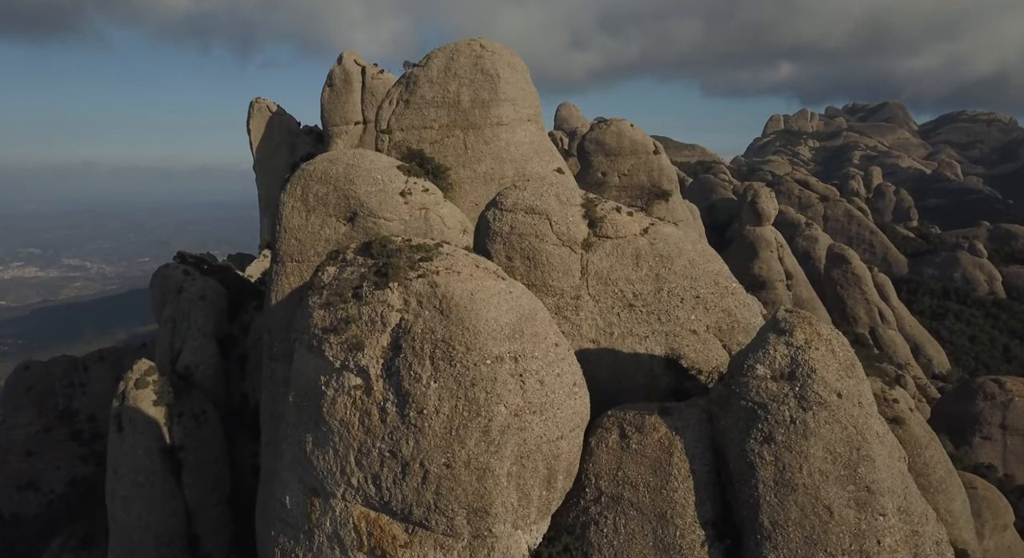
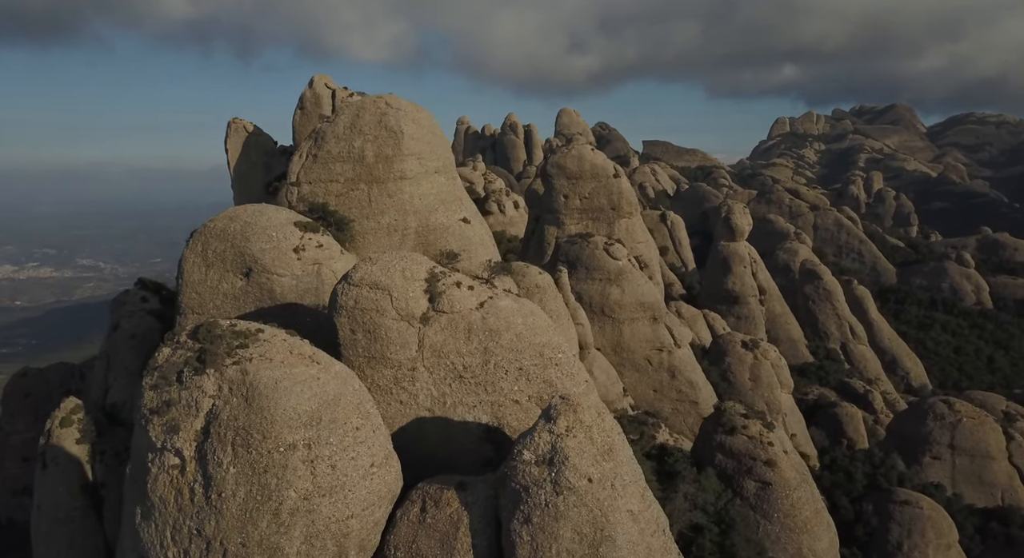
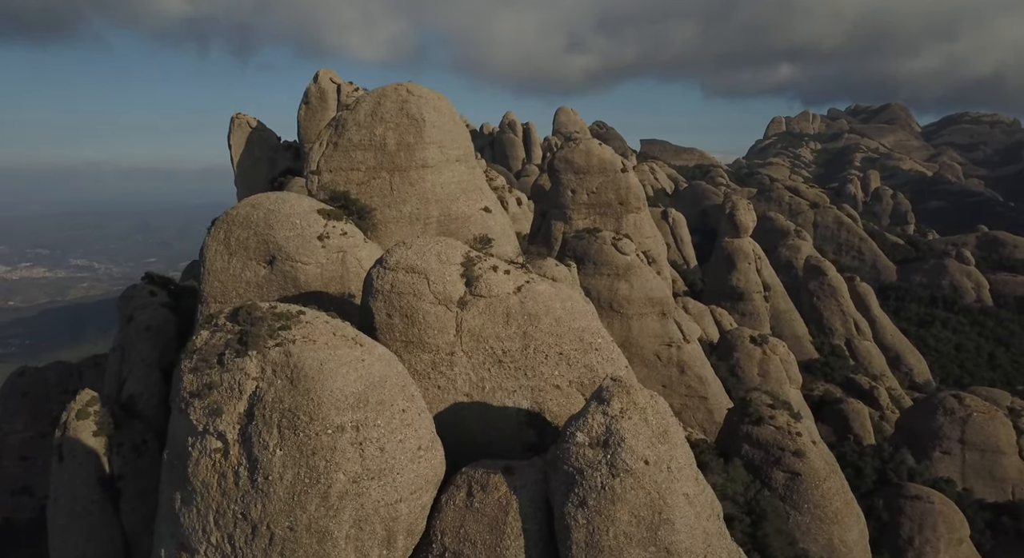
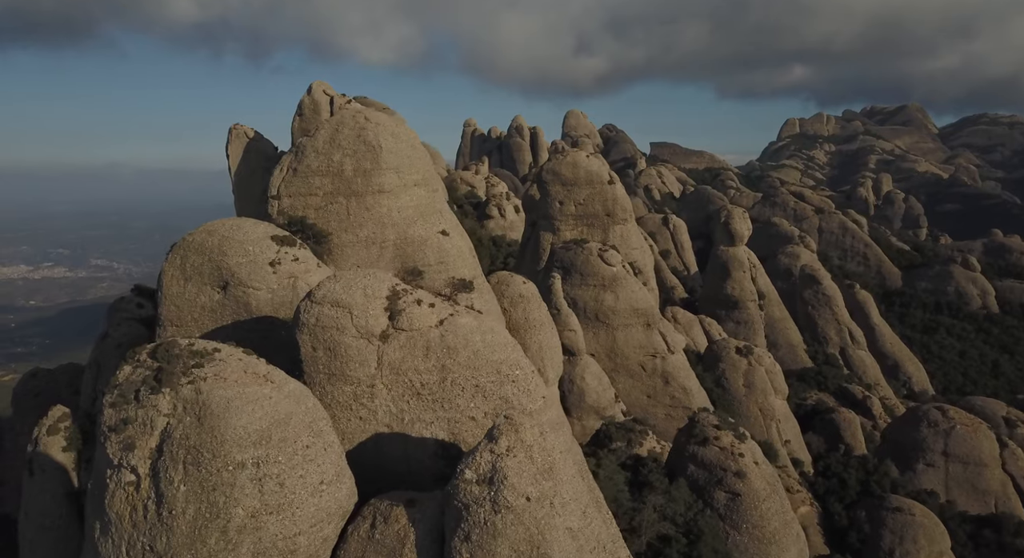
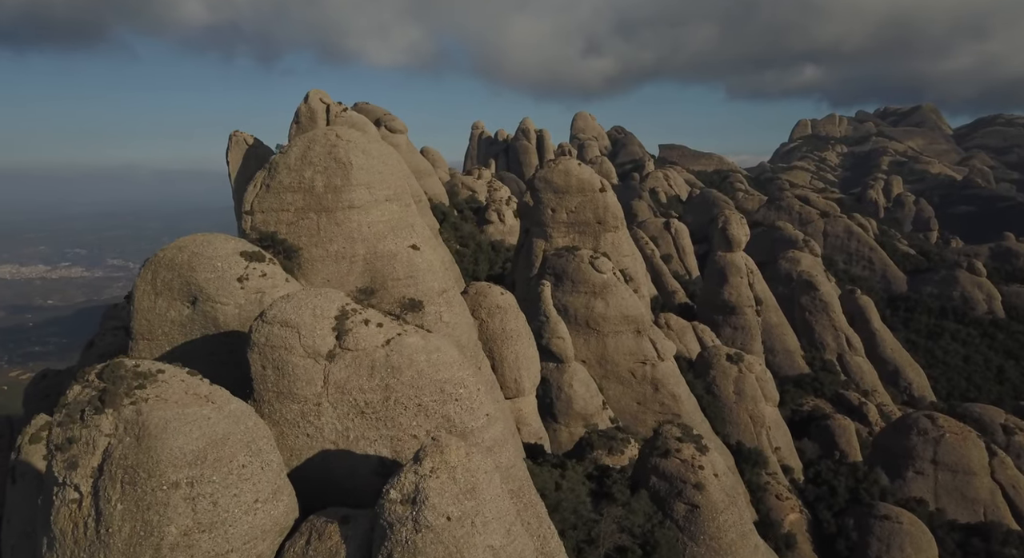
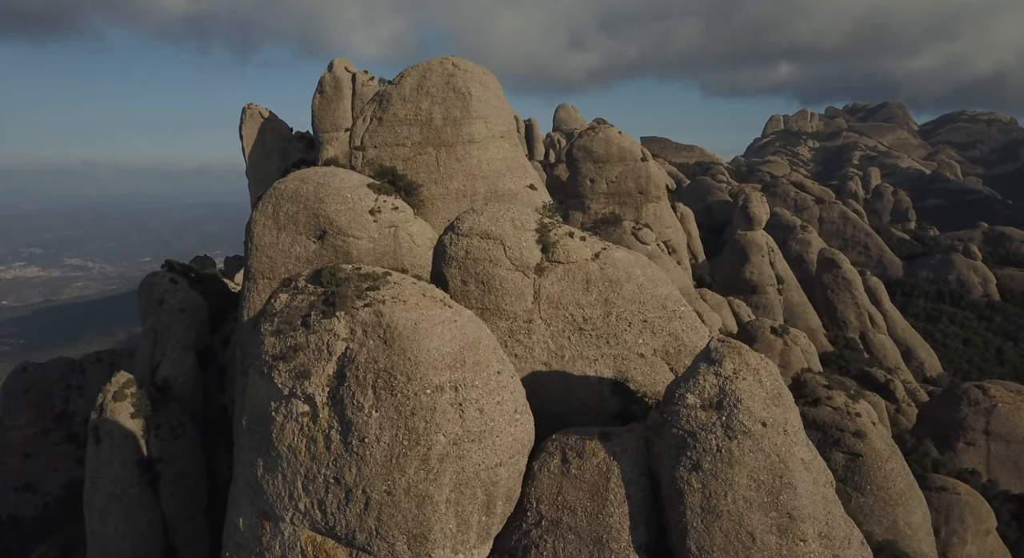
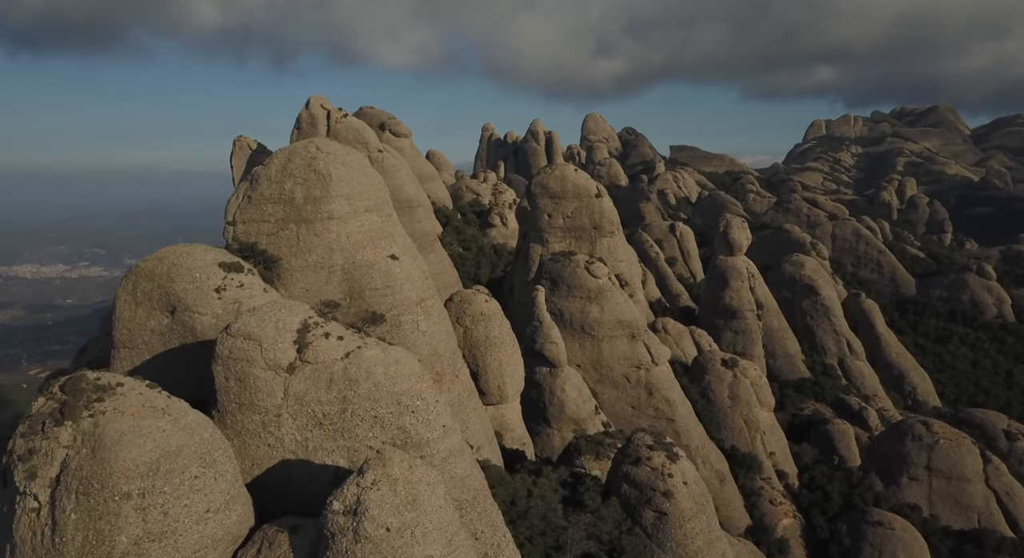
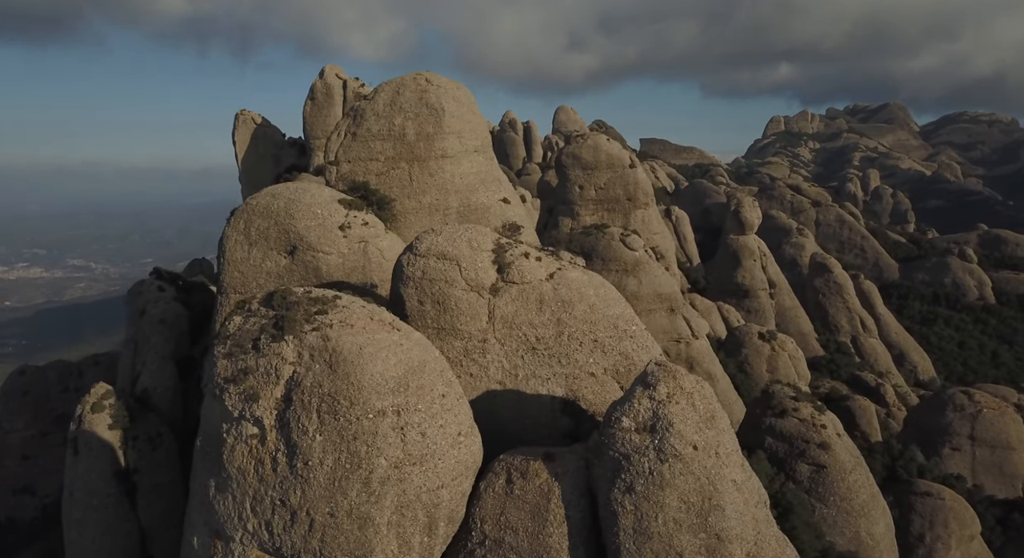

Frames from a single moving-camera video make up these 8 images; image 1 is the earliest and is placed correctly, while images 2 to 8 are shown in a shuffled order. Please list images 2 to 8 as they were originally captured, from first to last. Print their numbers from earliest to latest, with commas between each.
6, 8, 3, 2, 4, 5, 7
